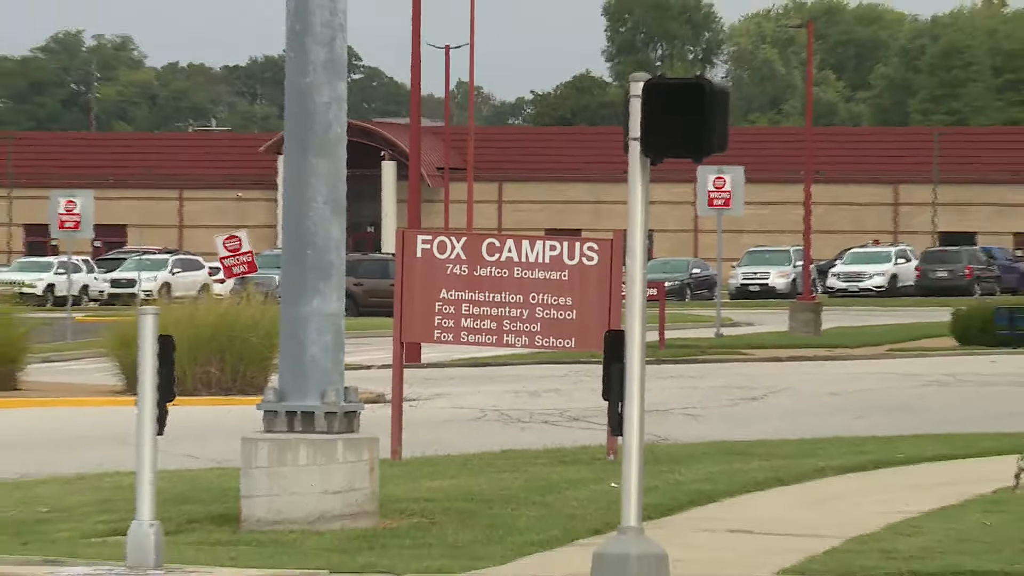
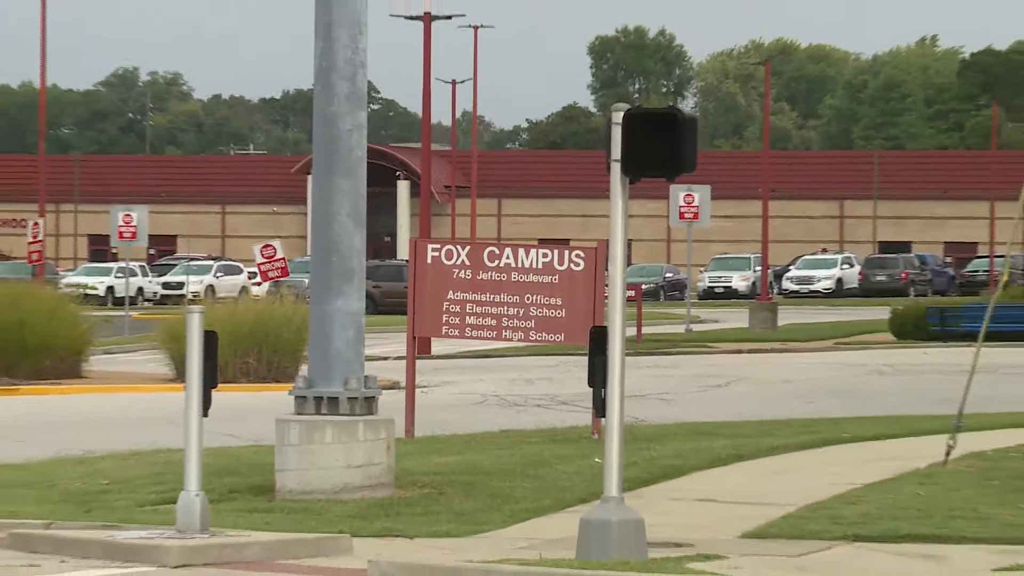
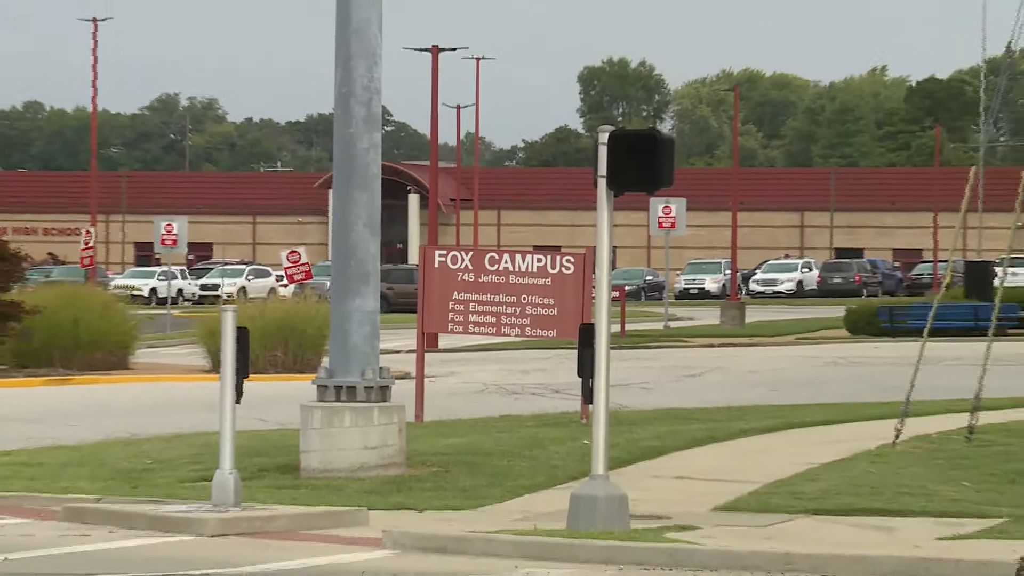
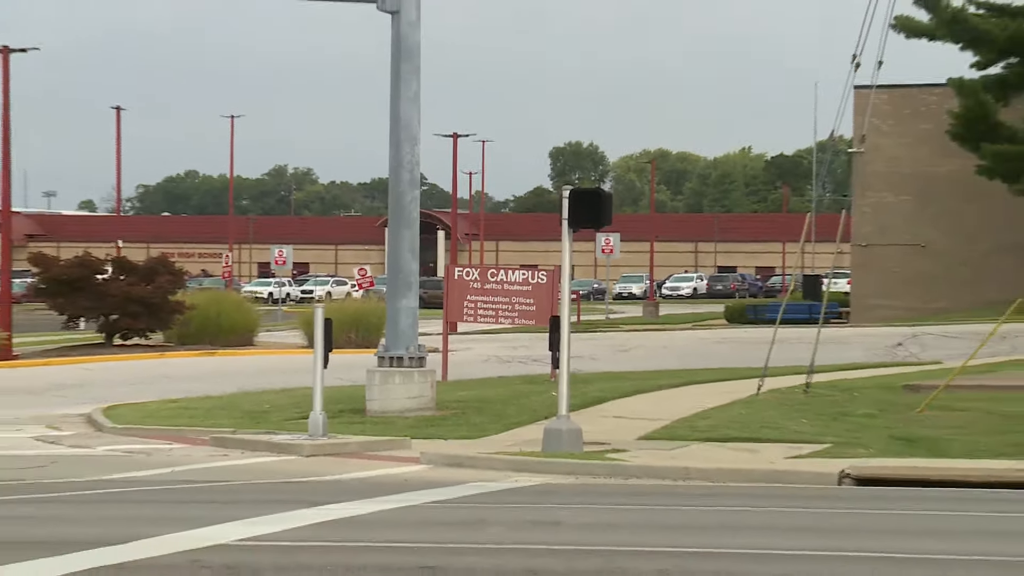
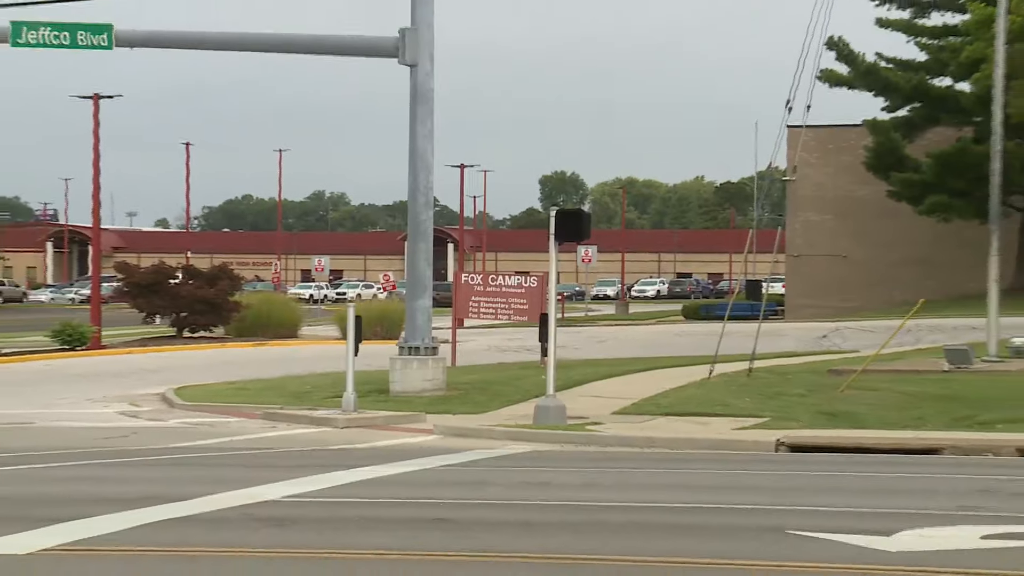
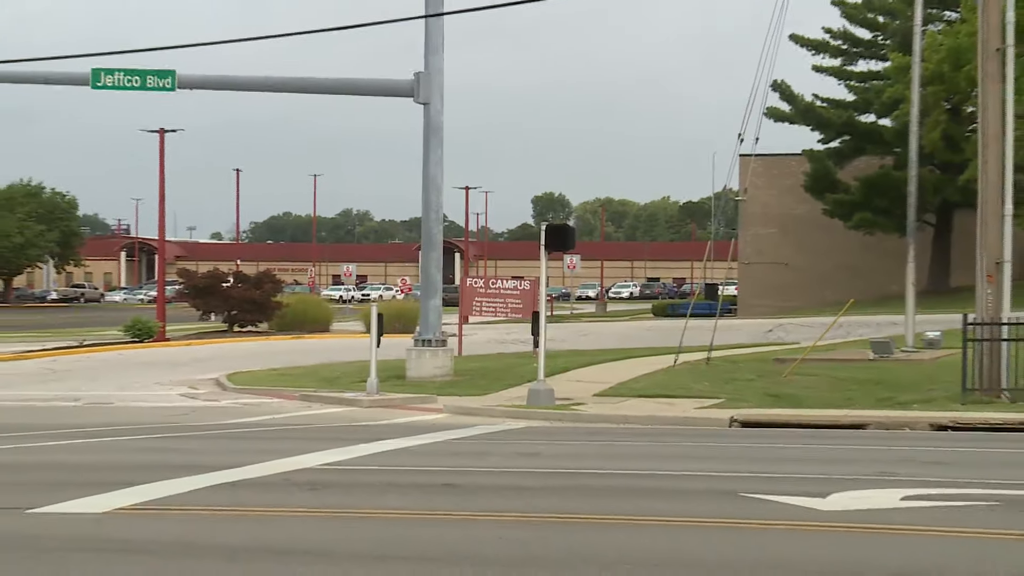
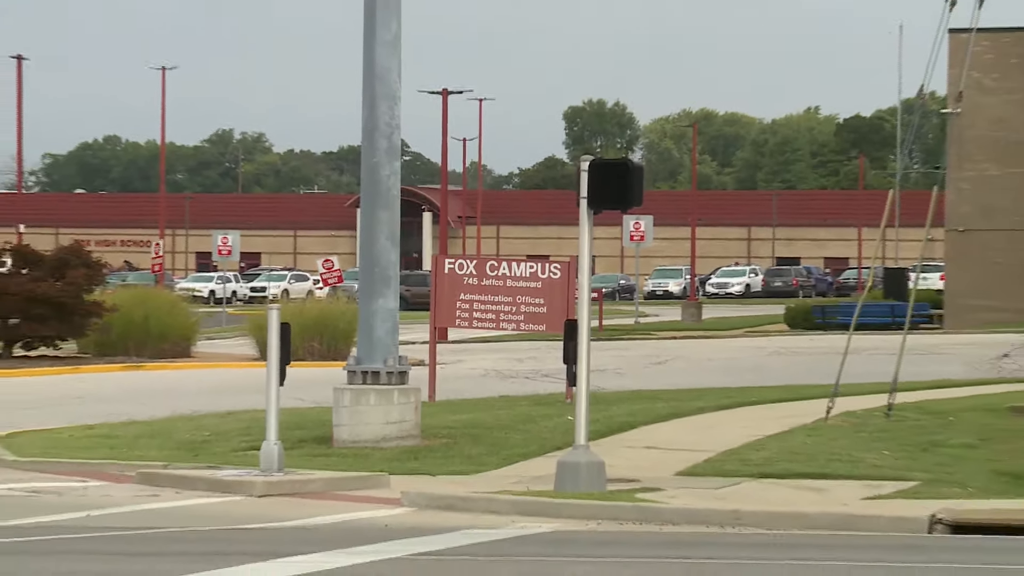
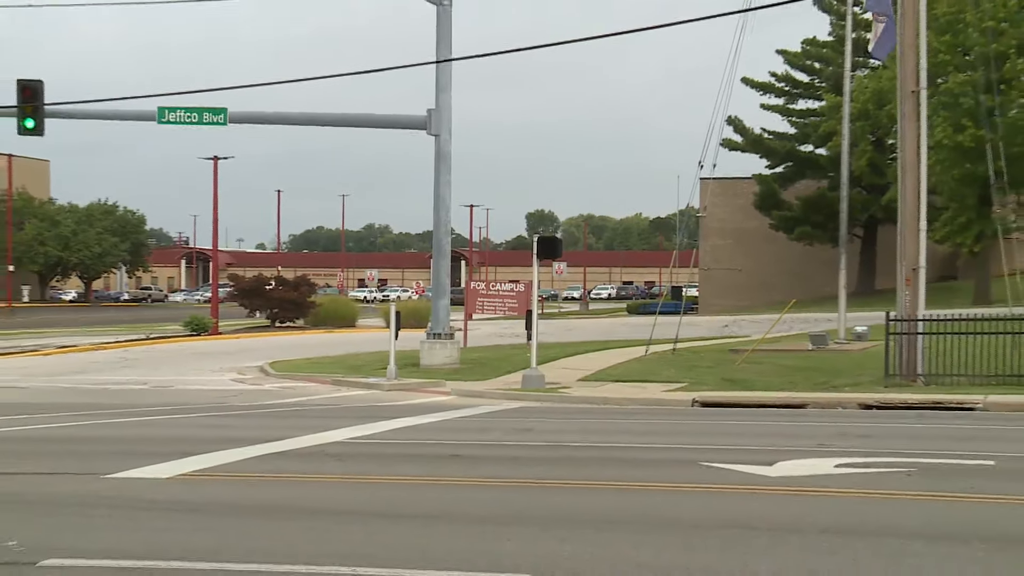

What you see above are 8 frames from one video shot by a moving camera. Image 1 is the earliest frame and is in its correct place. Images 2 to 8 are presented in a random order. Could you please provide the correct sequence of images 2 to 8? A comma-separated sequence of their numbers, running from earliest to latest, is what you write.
2, 3, 7, 4, 5, 6, 8
